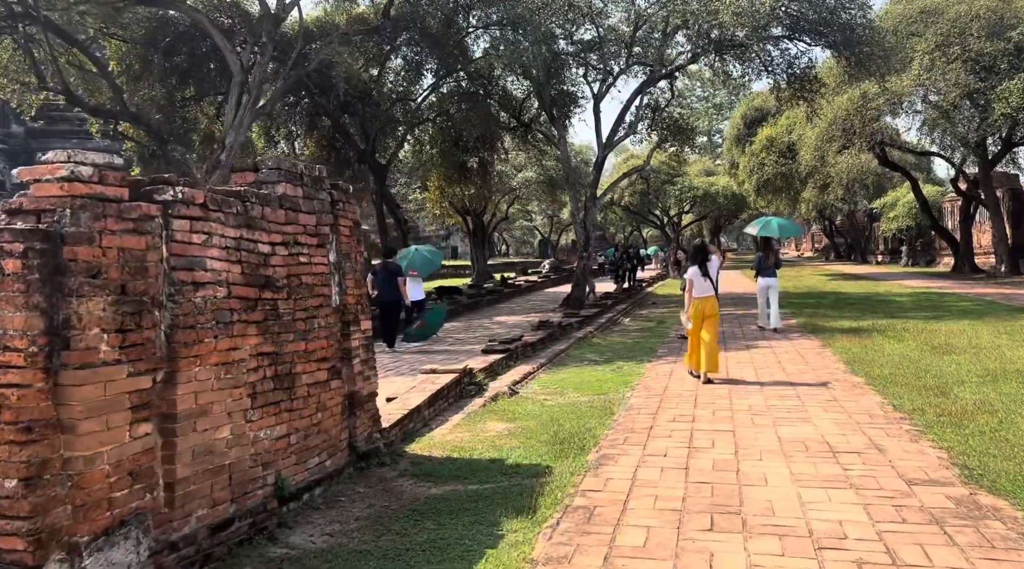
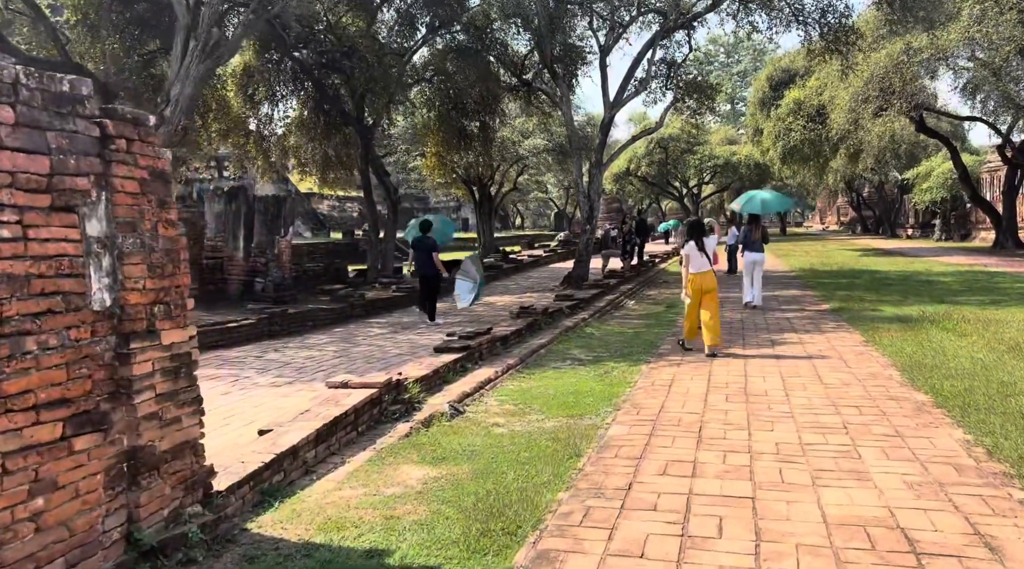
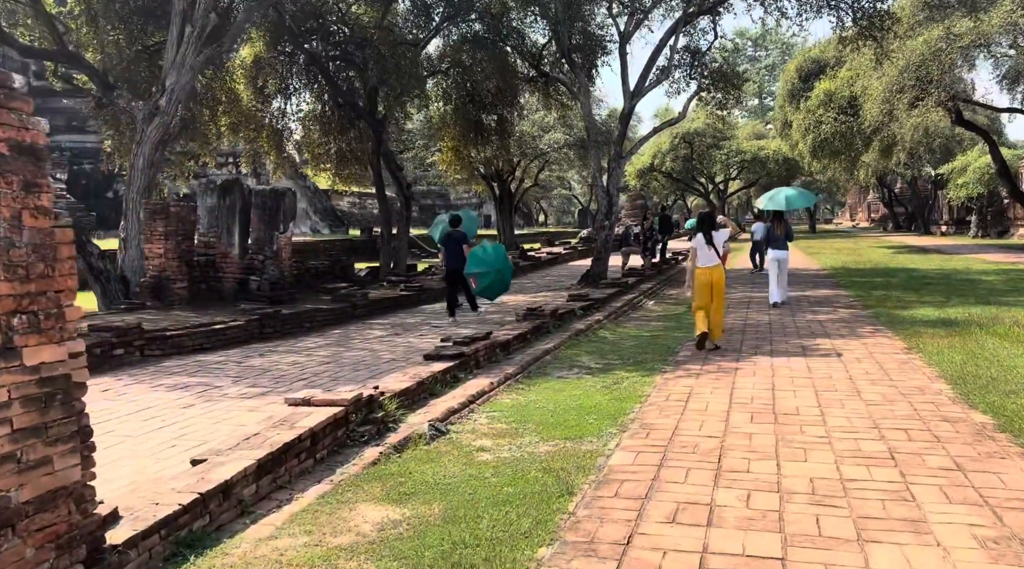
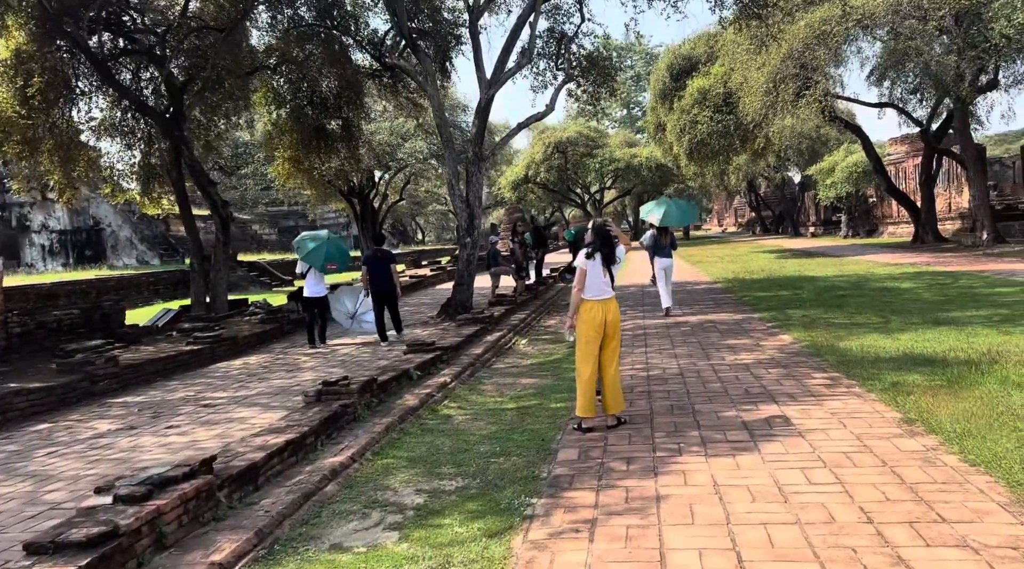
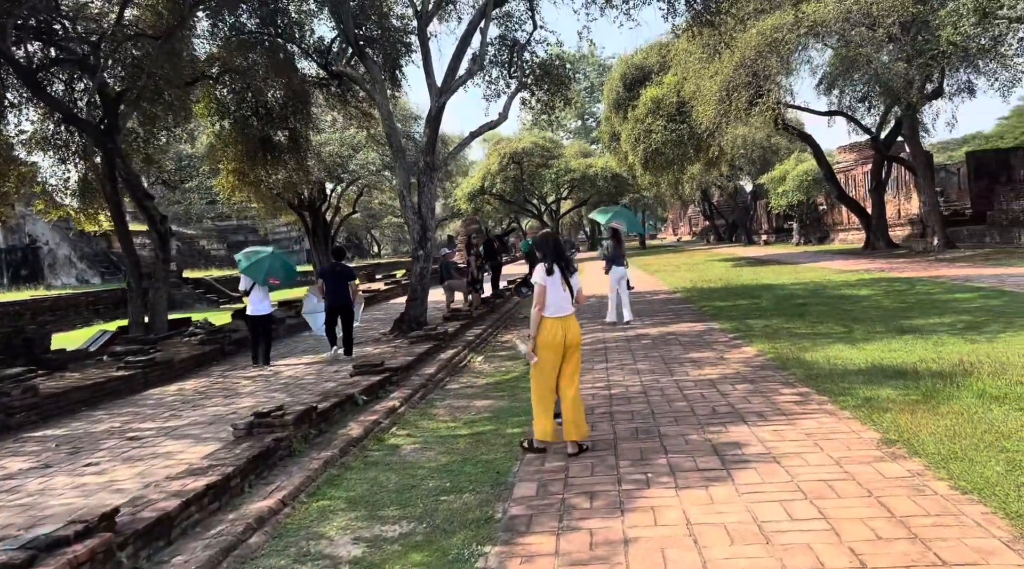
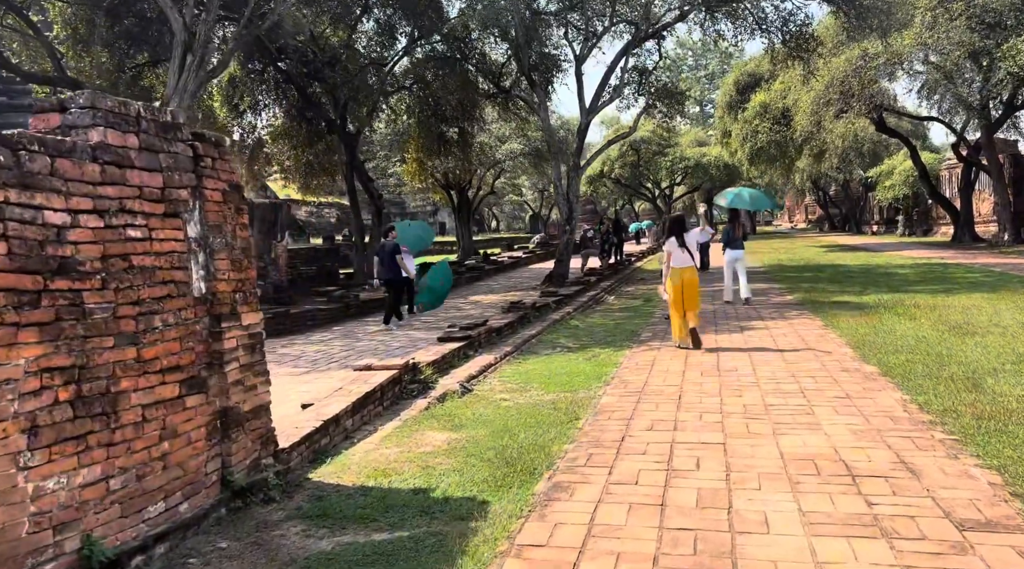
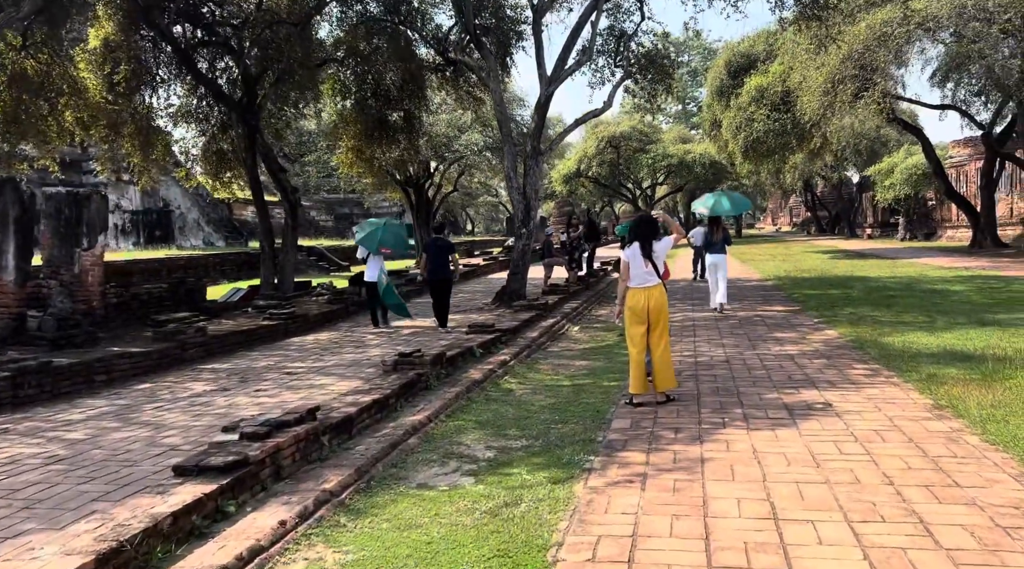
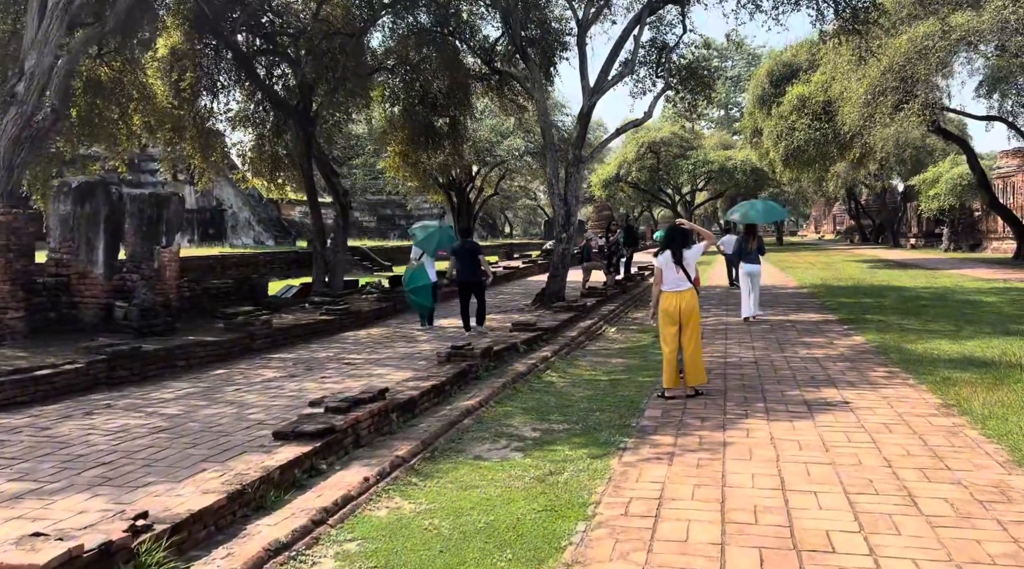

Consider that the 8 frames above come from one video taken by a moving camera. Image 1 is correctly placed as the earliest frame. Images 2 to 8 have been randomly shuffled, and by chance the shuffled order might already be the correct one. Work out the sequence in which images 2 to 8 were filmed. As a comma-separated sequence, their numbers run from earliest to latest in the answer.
6, 2, 3, 8, 7, 4, 5
